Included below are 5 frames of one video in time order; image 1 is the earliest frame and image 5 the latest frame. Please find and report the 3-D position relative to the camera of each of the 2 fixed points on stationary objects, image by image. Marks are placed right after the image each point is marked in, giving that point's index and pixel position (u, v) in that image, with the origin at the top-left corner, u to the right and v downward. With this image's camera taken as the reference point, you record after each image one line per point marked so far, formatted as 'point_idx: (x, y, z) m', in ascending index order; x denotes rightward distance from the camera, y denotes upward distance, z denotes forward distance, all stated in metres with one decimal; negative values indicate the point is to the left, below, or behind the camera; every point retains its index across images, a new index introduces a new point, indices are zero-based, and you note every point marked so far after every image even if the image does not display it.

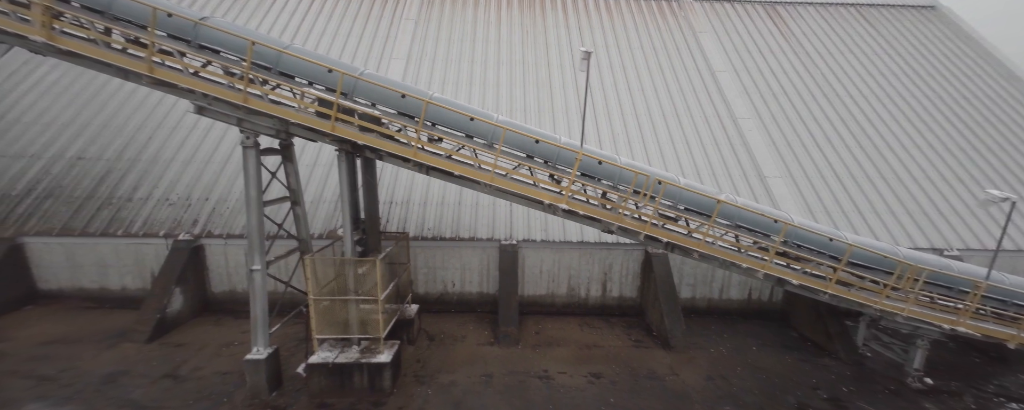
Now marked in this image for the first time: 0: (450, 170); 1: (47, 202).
0: (-0.8, +0.5, +5.3) m
1: (-11.3, +0.1, +8.1) m
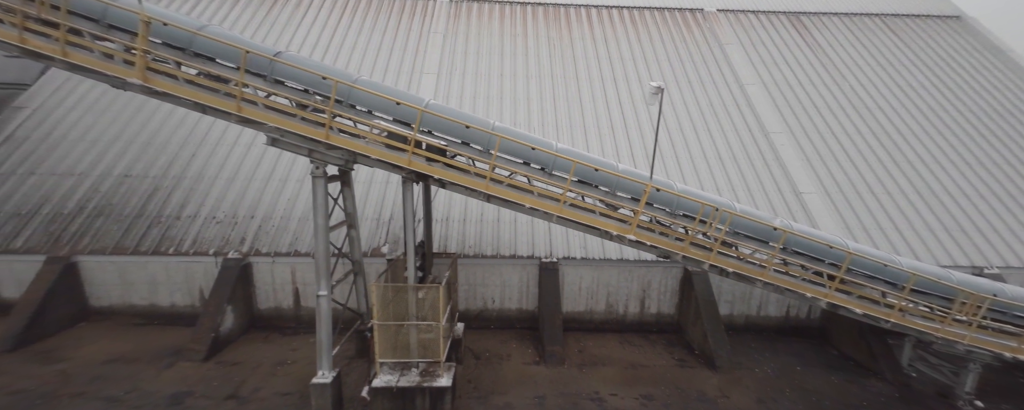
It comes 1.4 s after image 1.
0: (+0.2, 0.0, +5.4) m
1: (-10.3, -0.4, +8.3) m
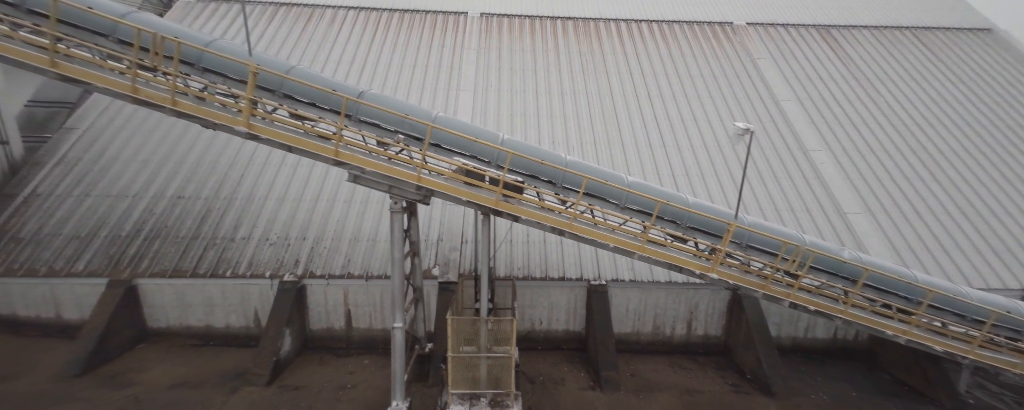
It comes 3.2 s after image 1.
0: (+1.5, -0.6, +5.4) m
1: (-9.0, -0.9, +8.5) m
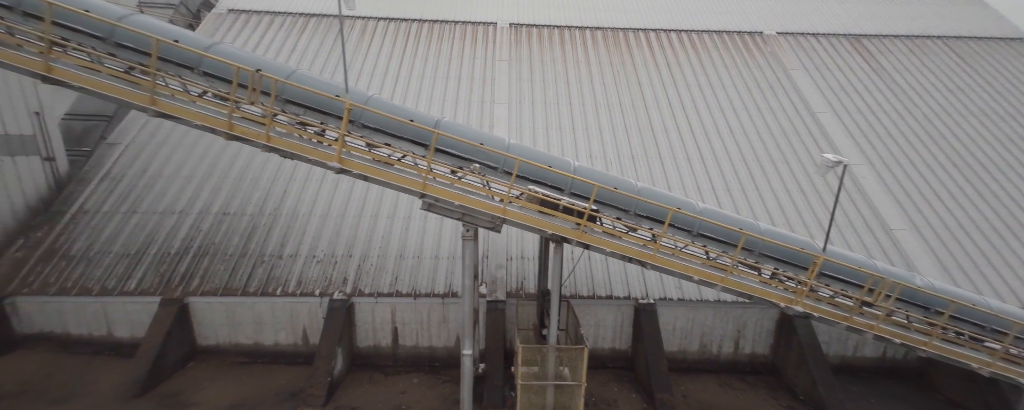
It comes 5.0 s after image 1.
0: (+2.6, -1.0, +5.4) m
1: (-7.8, -1.4, +8.5) m
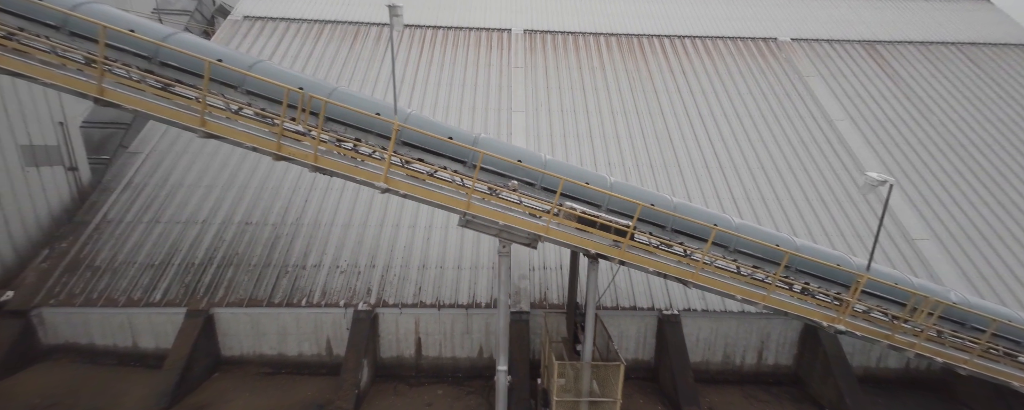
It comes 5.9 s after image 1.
0: (+3.2, -1.3, +5.4) m
1: (-7.2, -1.7, +8.5) m
